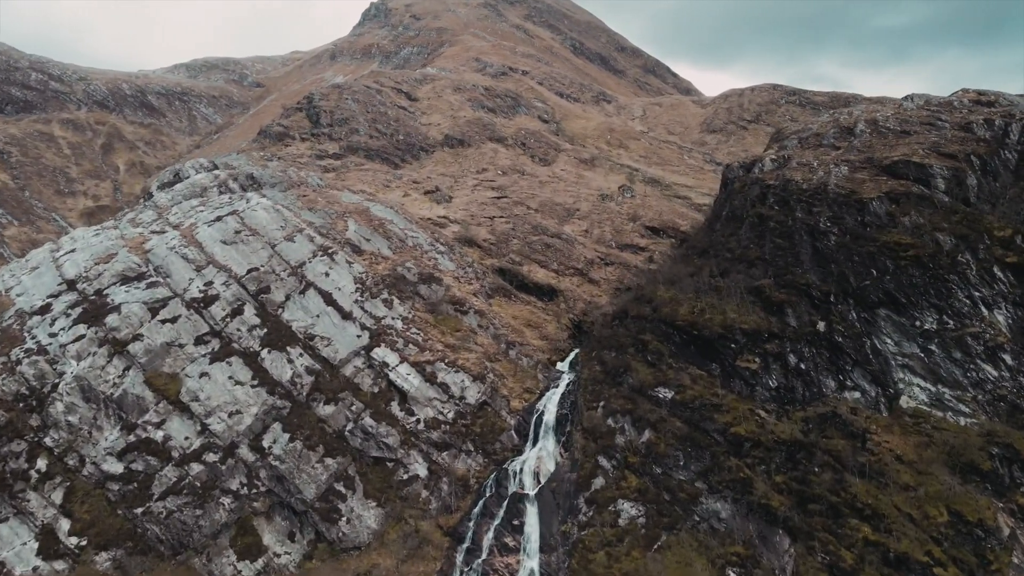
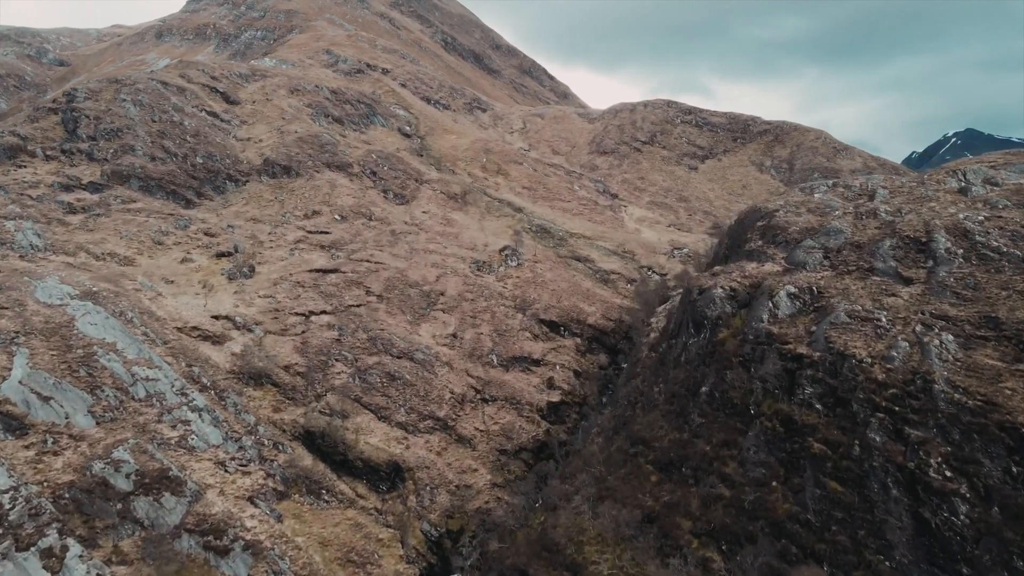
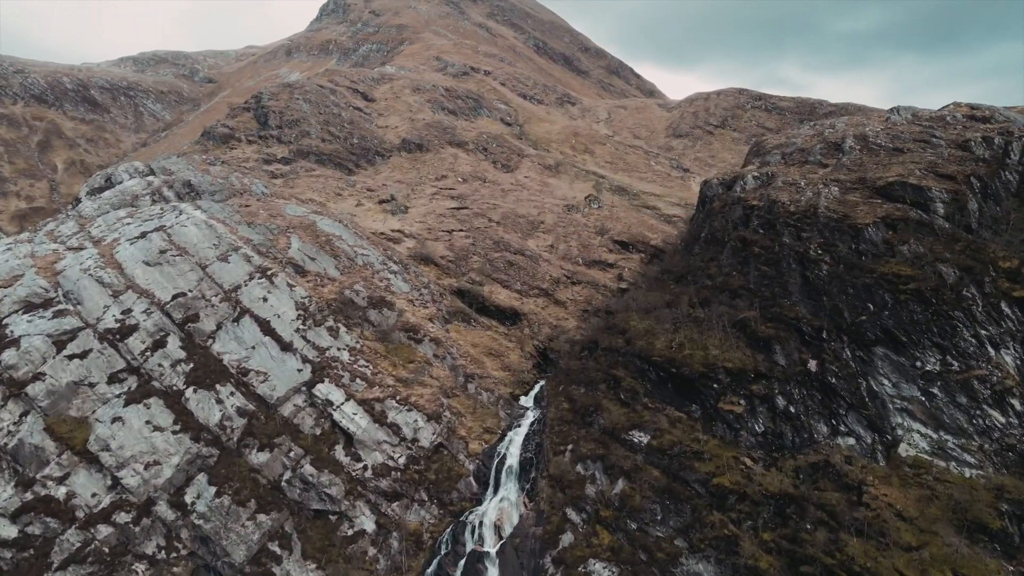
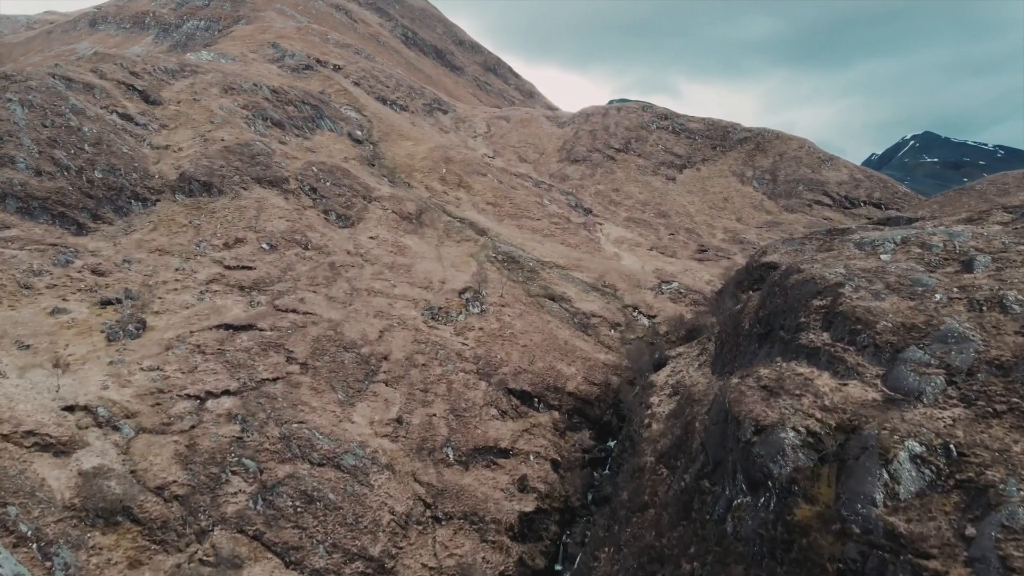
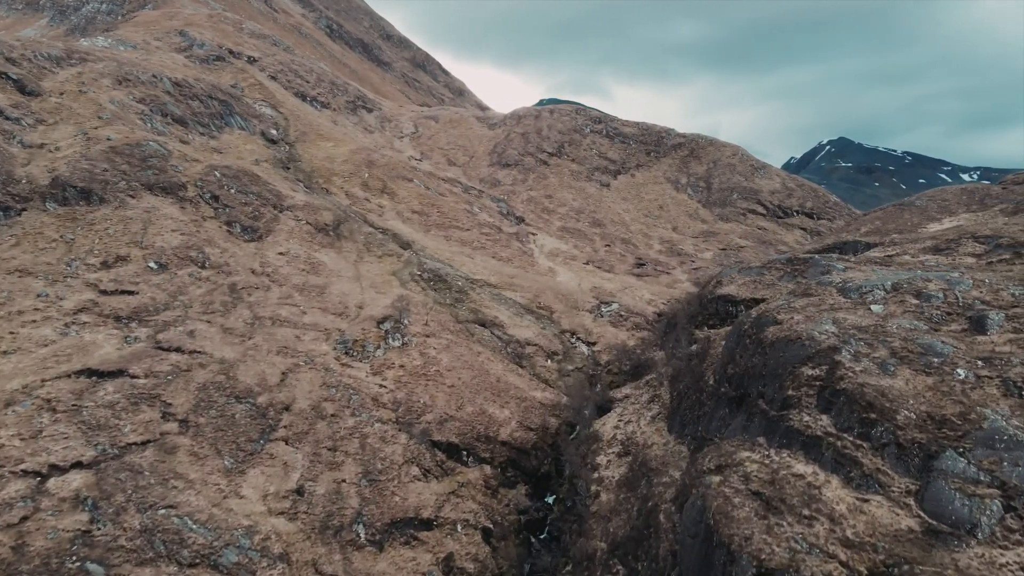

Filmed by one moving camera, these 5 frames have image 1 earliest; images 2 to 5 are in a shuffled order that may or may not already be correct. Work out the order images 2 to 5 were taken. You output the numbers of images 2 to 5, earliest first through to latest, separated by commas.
3, 2, 4, 5
